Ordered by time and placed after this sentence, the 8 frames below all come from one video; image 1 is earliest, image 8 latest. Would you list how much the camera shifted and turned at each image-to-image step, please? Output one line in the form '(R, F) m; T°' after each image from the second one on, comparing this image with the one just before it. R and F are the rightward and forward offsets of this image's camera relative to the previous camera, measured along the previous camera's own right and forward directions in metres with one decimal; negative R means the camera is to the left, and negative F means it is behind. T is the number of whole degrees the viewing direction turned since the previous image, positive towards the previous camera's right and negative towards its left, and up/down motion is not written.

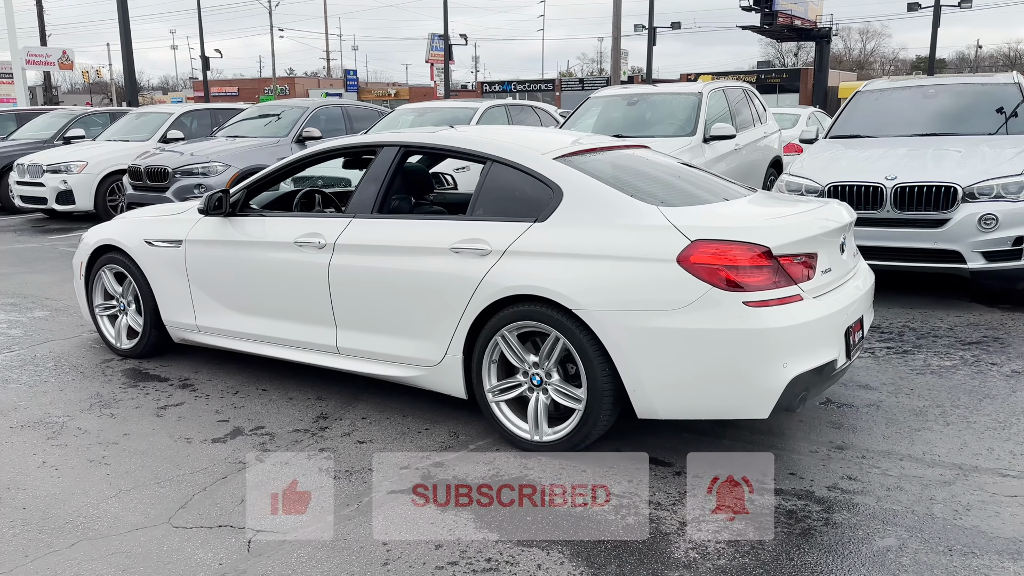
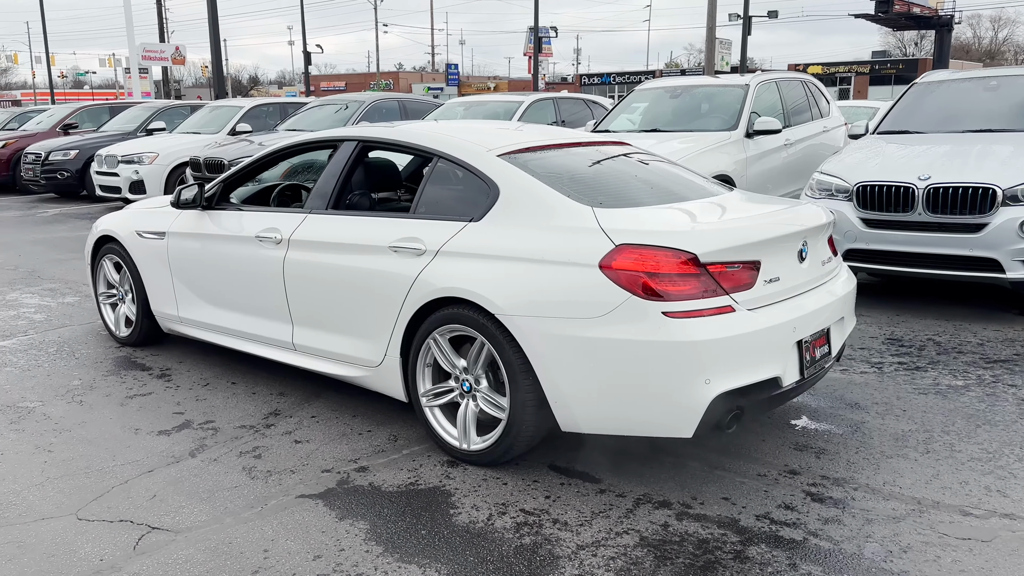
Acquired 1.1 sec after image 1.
(+0.7, +0.2) m; -7°
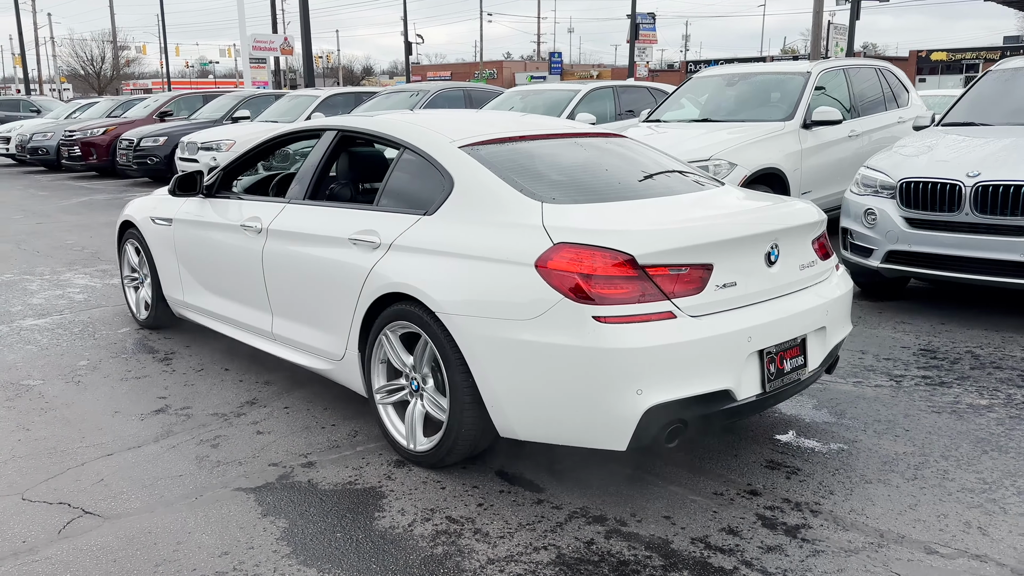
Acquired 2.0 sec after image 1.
(+0.6, +0.2) m; -7°
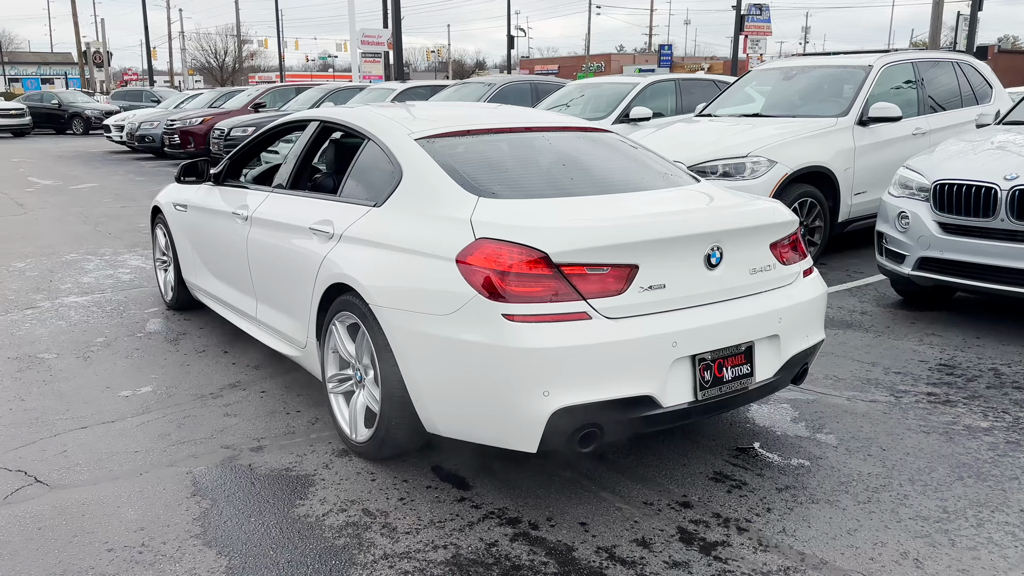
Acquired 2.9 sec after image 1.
(+0.7, +0.1) m; -7°
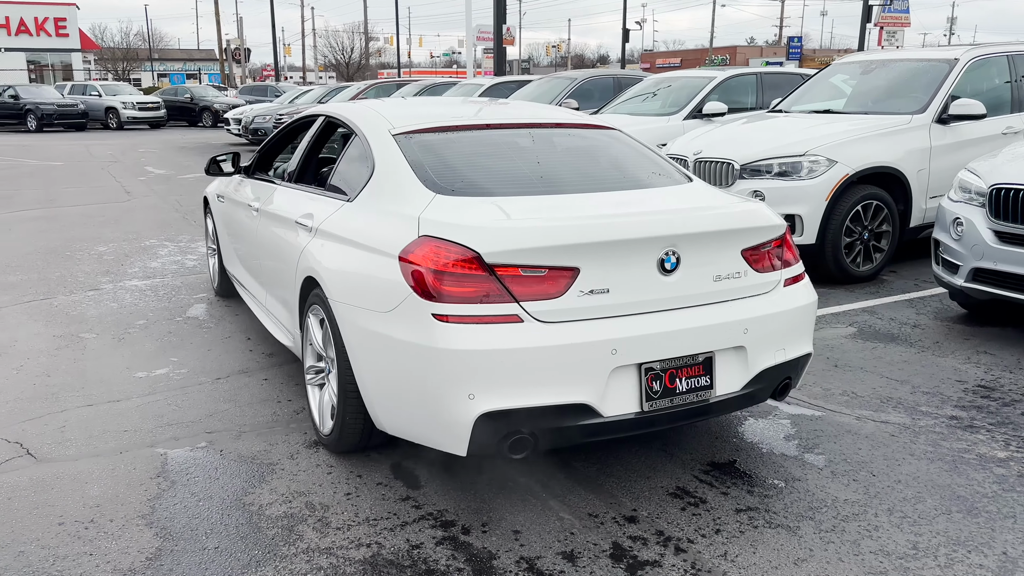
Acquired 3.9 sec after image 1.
(+0.6, +0.1) m; -8°
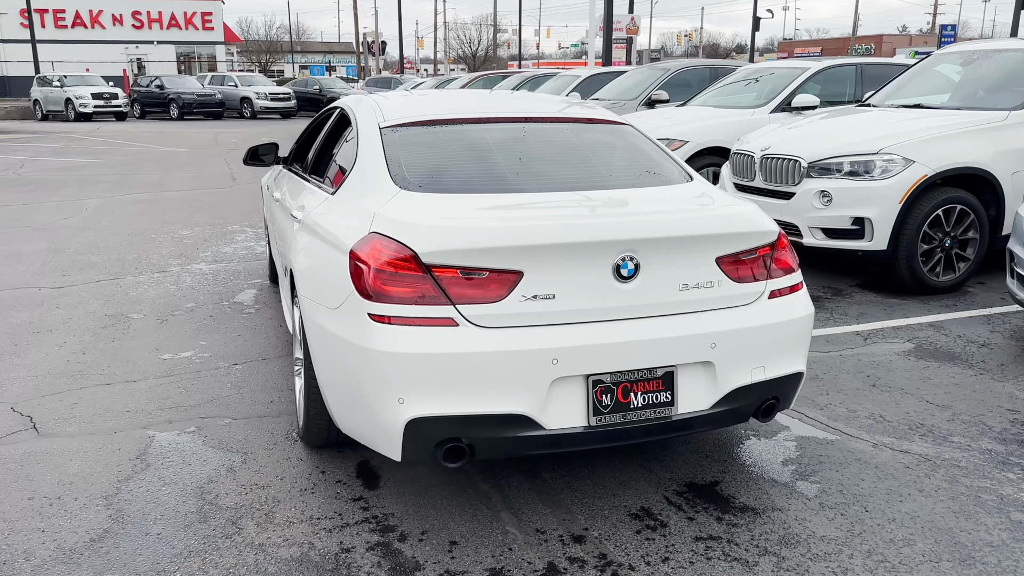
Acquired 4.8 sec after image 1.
(+0.6, +0.2) m; -8°
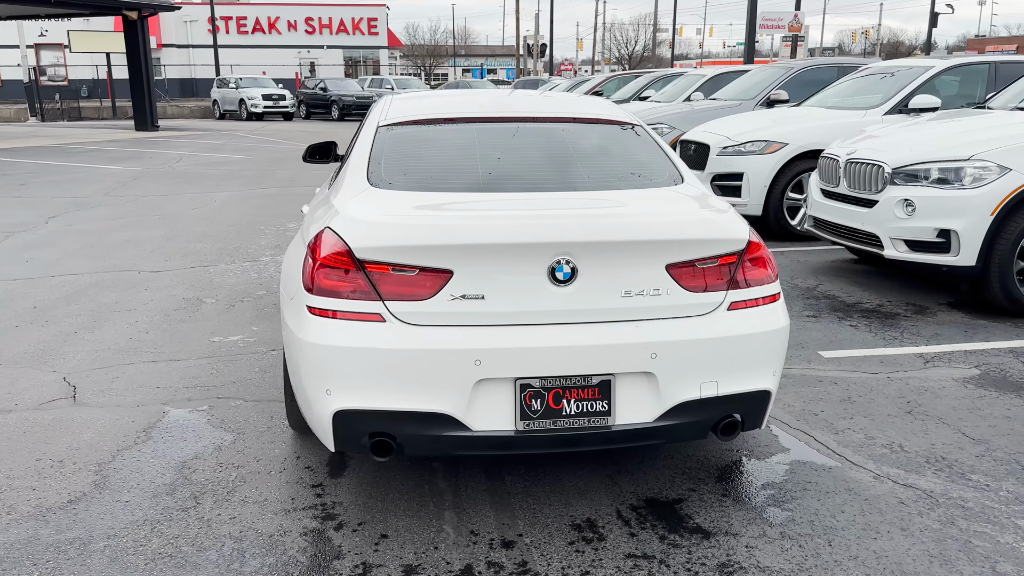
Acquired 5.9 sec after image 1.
(+0.7, +0.1) m; -11°
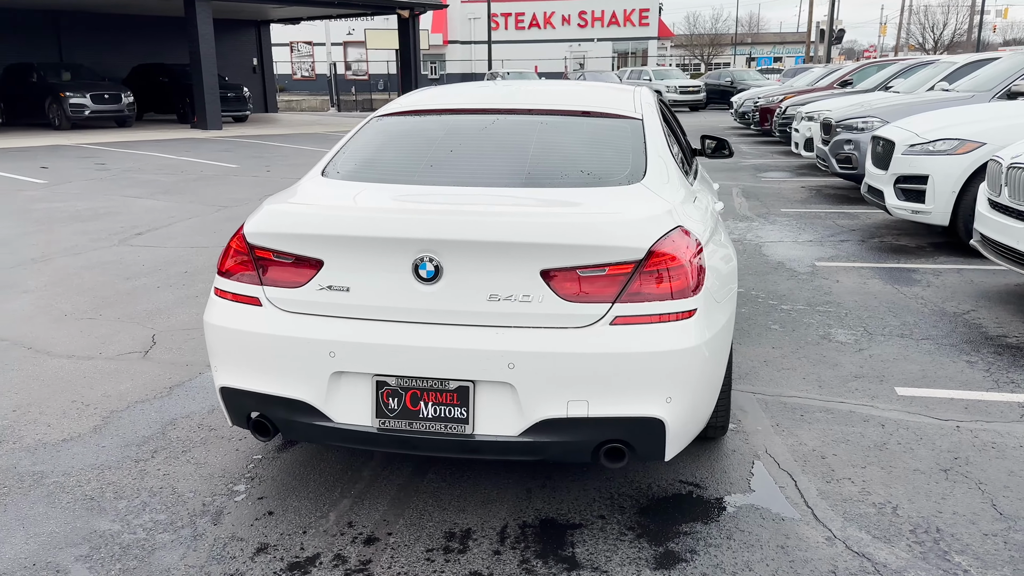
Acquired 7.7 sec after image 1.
(+1.2, +0.3) m; -18°
